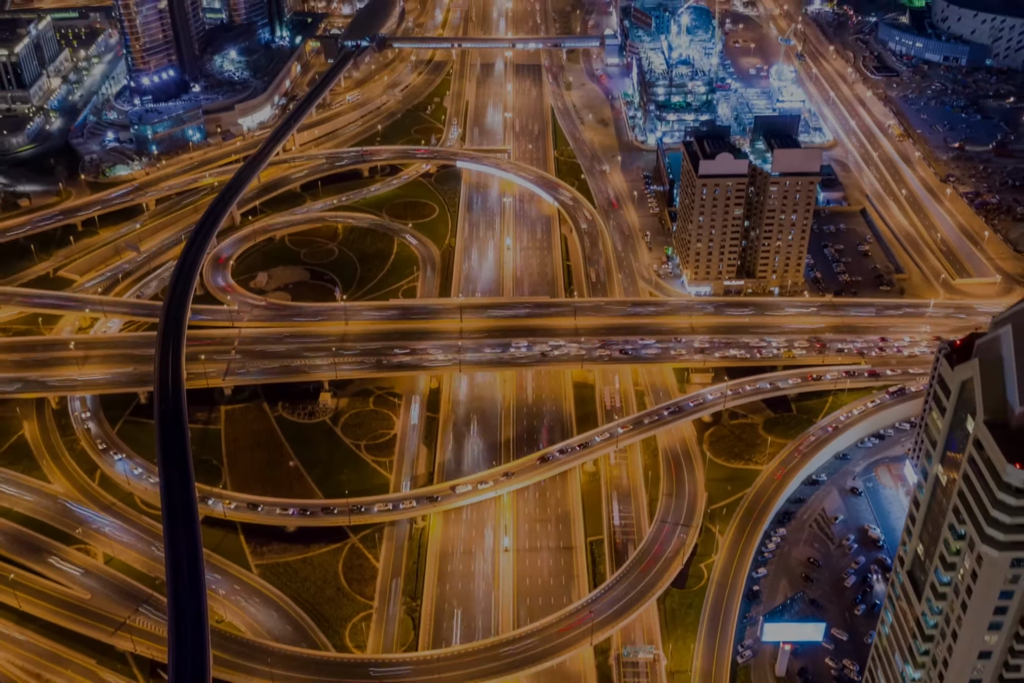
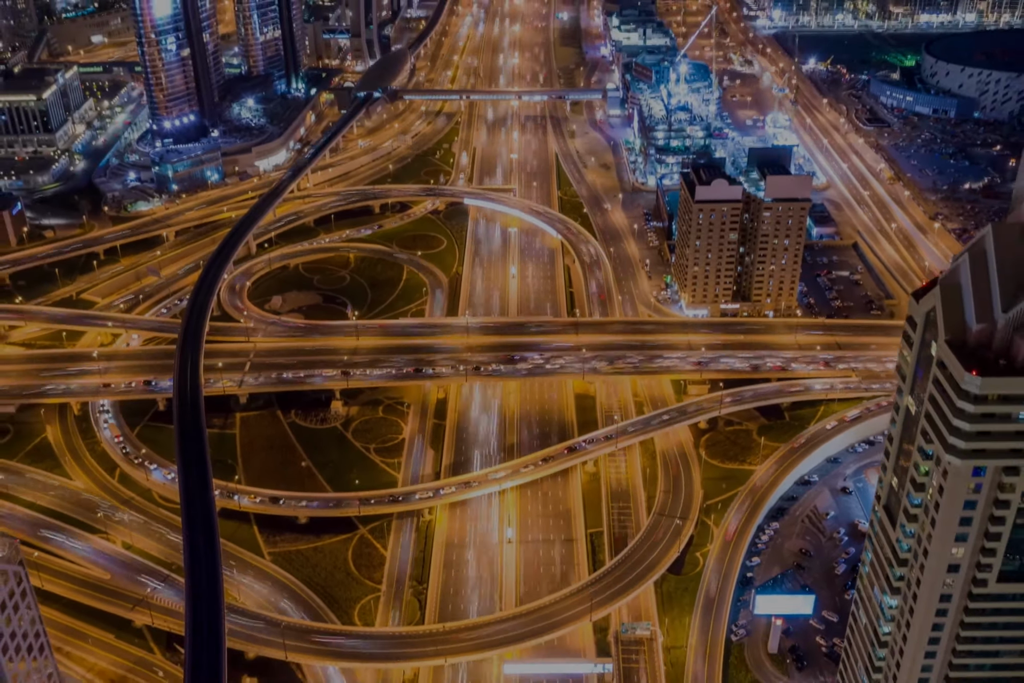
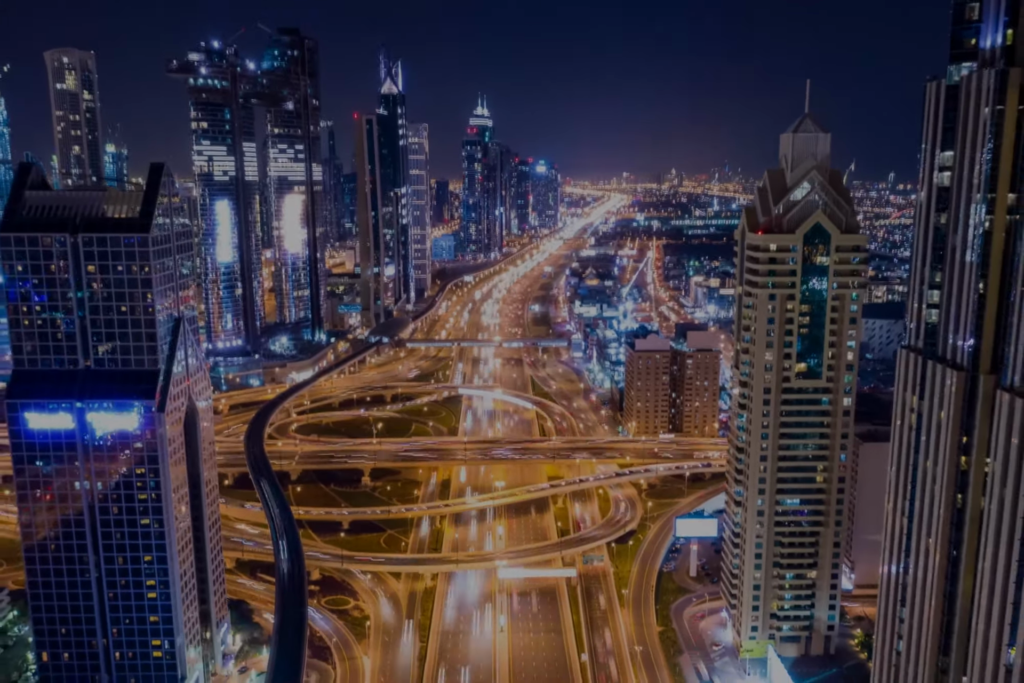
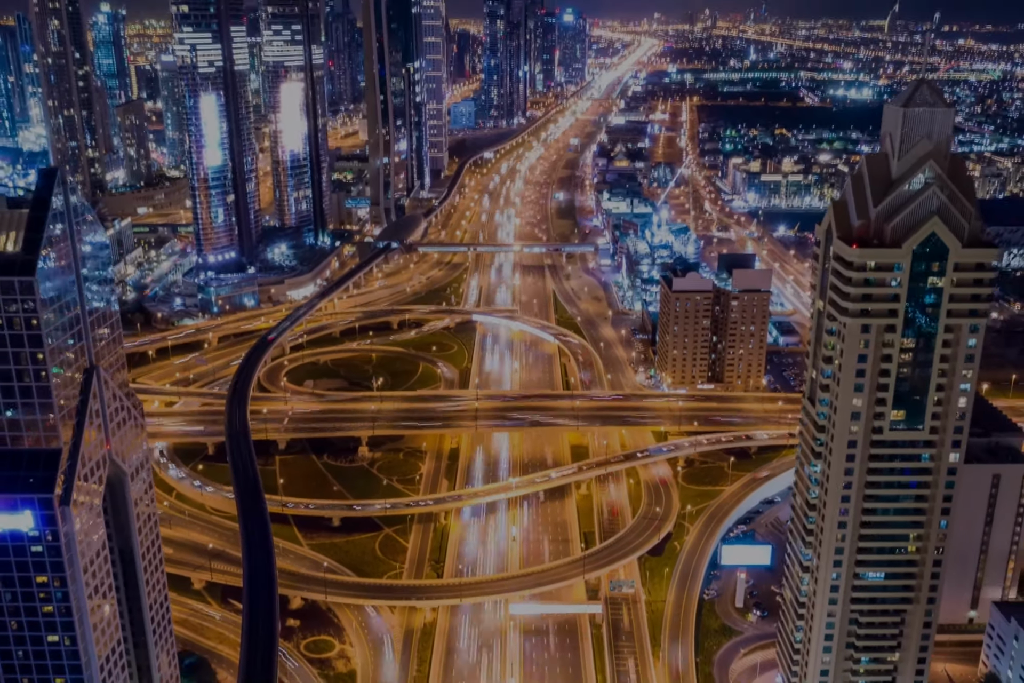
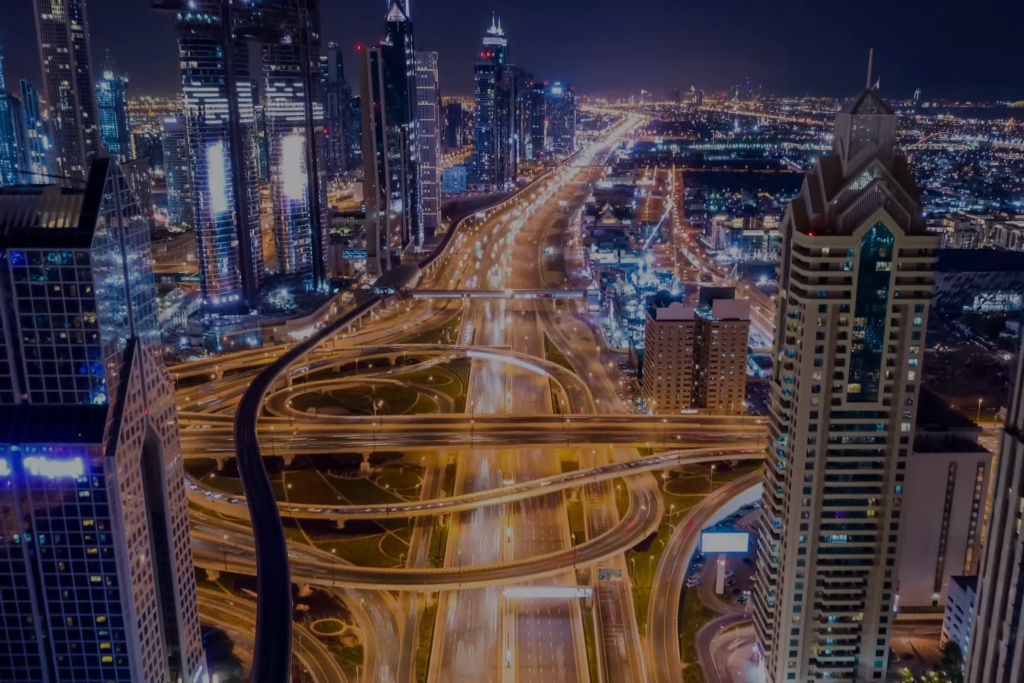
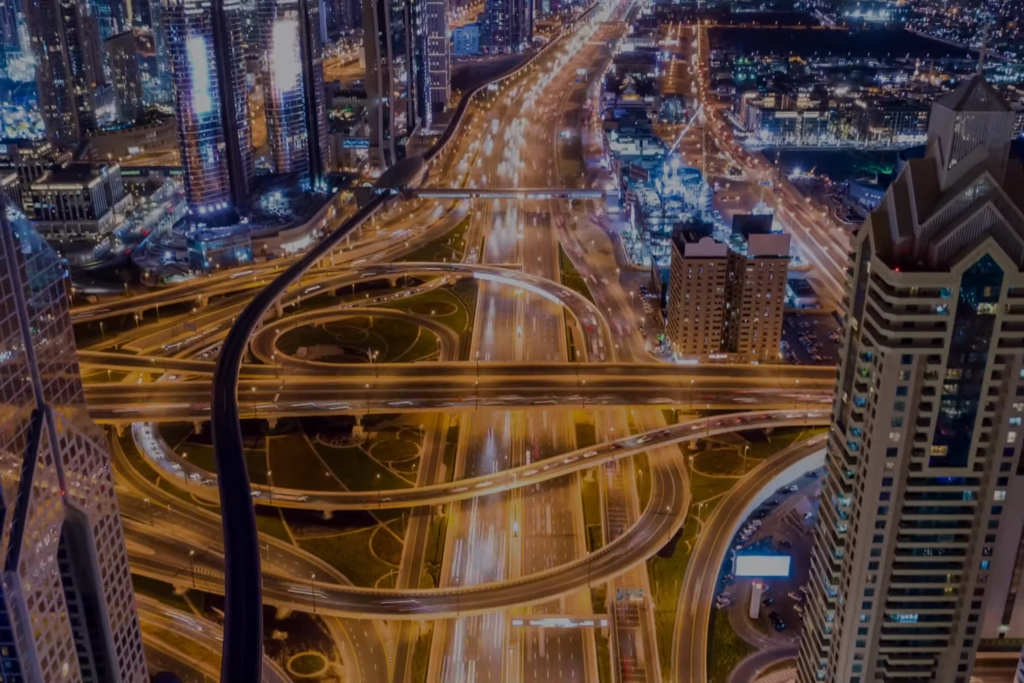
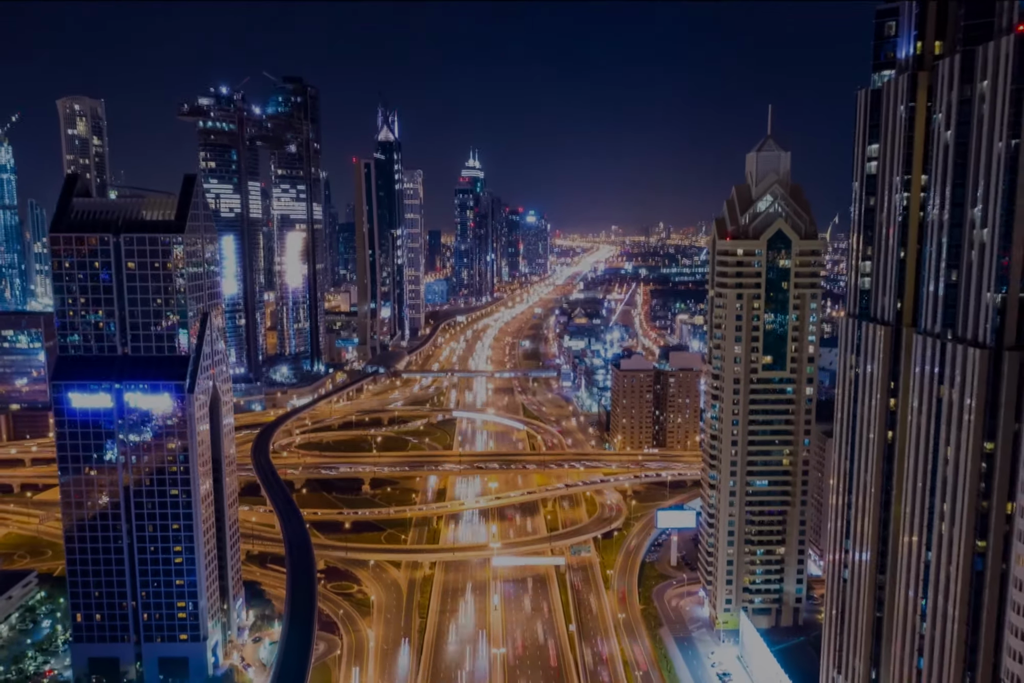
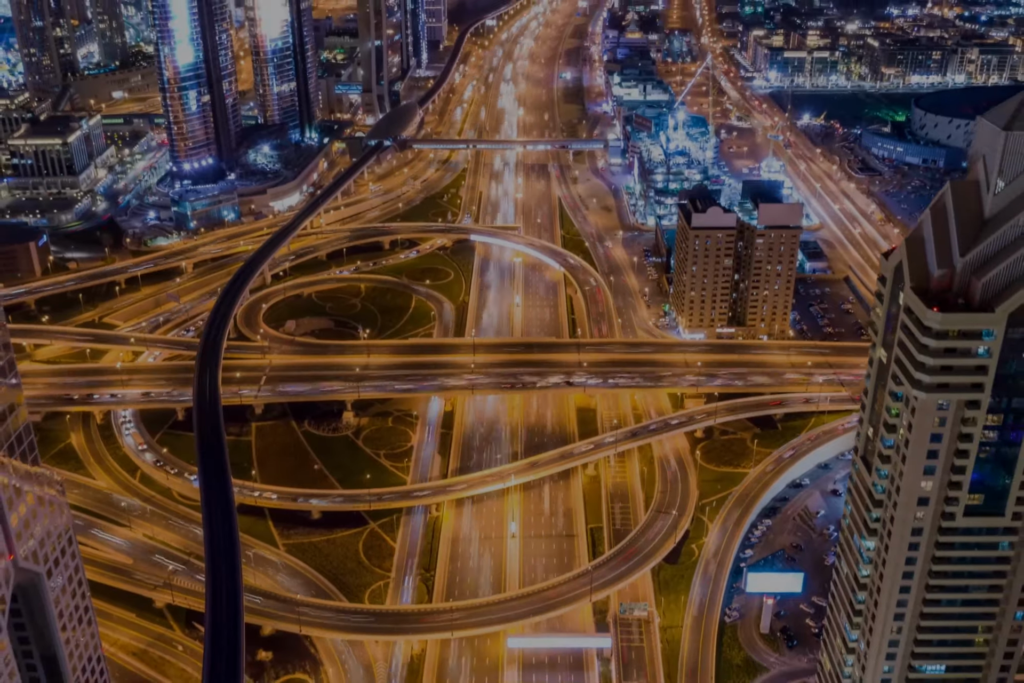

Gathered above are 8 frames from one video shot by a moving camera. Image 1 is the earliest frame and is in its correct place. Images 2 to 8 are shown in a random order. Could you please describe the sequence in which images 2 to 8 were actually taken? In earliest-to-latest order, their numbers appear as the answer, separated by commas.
2, 8, 6, 4, 5, 3, 7
